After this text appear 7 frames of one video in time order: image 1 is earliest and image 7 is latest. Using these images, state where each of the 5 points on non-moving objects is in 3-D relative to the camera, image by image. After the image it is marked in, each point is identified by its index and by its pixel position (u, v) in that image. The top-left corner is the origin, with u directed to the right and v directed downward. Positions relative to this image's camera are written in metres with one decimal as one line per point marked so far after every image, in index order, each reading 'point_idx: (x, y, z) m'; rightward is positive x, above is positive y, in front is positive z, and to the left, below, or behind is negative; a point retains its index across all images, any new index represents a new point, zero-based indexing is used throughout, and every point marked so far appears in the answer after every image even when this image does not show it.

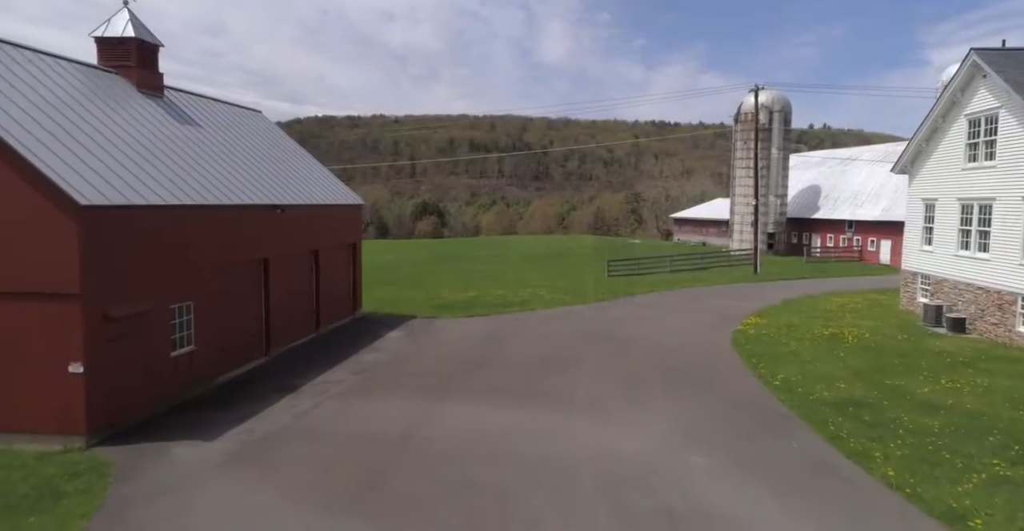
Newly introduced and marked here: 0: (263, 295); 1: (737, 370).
0: (-6.3, -0.8, +18.4) m
1: (+4.9, -2.3, +15.9) m
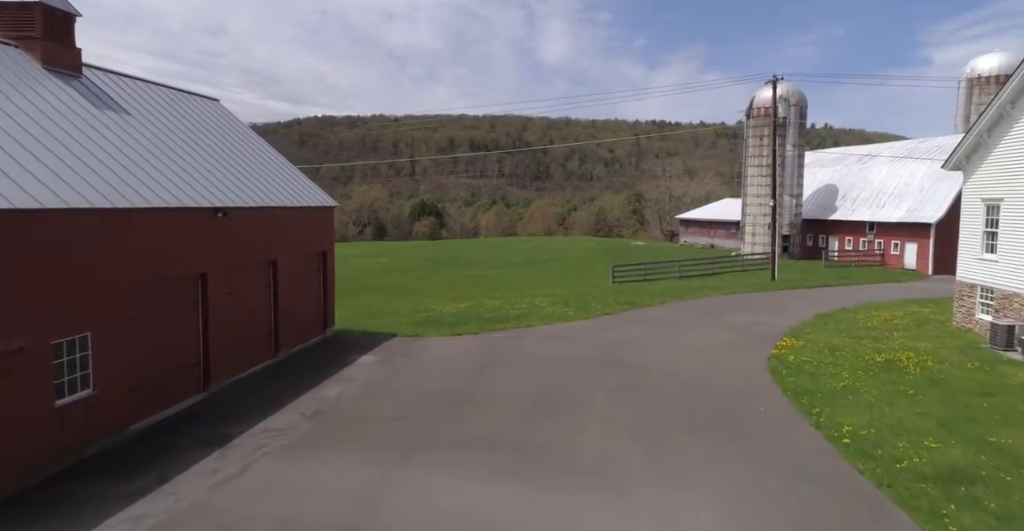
0: (-6.4, -1.1, +15.1) m
1: (+4.7, -2.6, +12.6) m
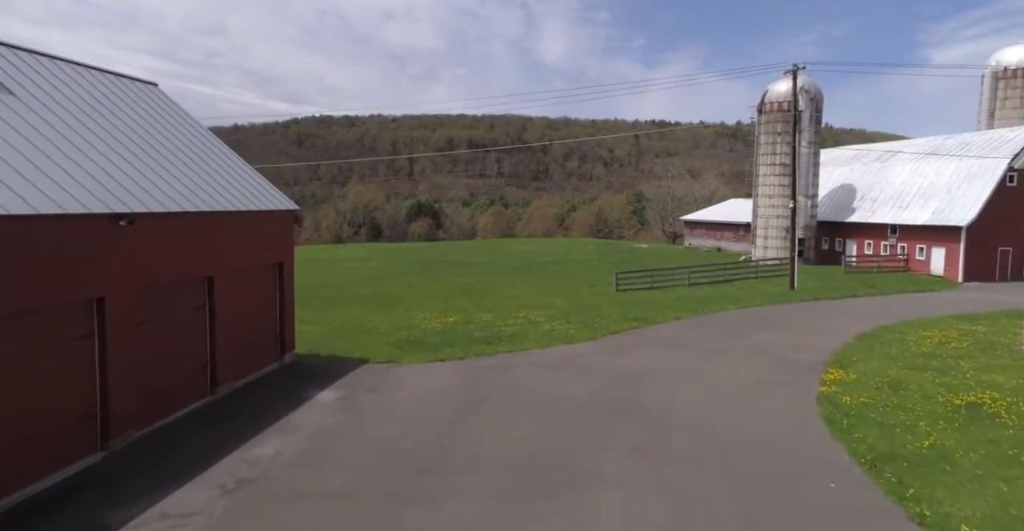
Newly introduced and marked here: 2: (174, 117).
0: (-6.7, -1.4, +11.7) m
1: (+4.5, -3.0, +9.2) m
2: (-8.4, +3.6, +18.3) m
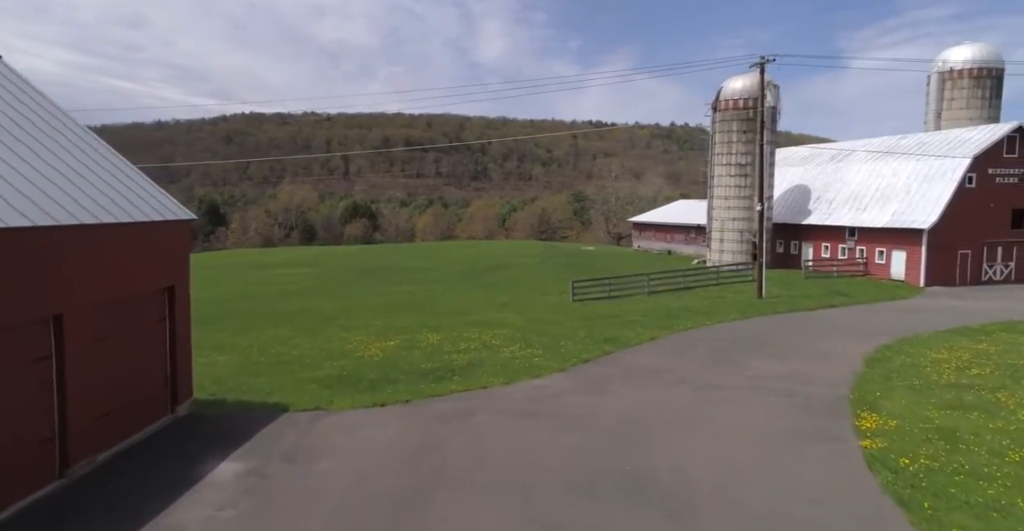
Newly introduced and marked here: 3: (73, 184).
0: (-6.9, -1.9, +7.6) m
1: (+4.4, -3.4, +6.1) m
2: (-9.3, +3.1, +14.0) m
3: (-7.3, +1.5, +12.4) m
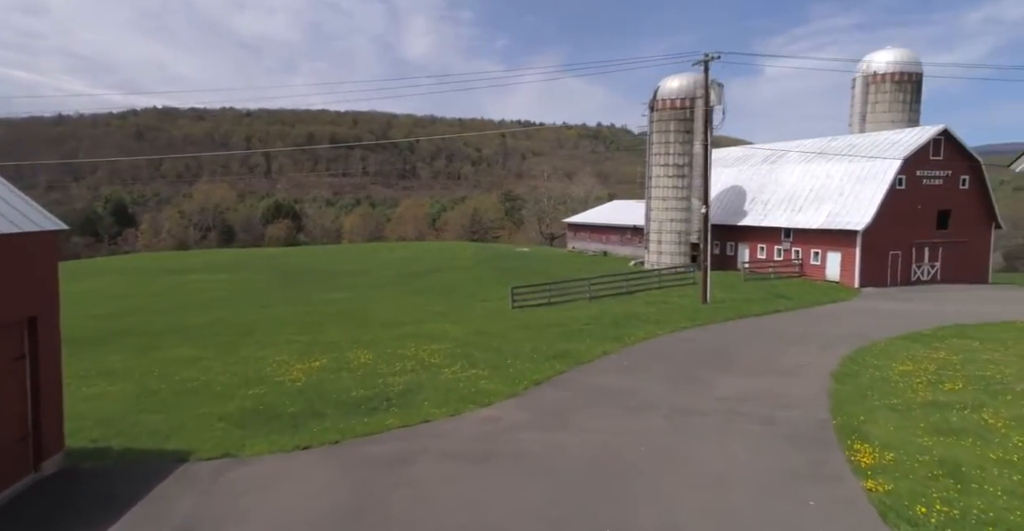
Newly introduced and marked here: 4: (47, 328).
0: (-7.1, -2.3, +4.9) m
1: (+4.4, -3.6, +4.5) m
2: (-10.1, +2.8, +11.0) m
3: (-8.0, +1.1, +9.6) m
4: (-7.4, -1.0, +11.8) m
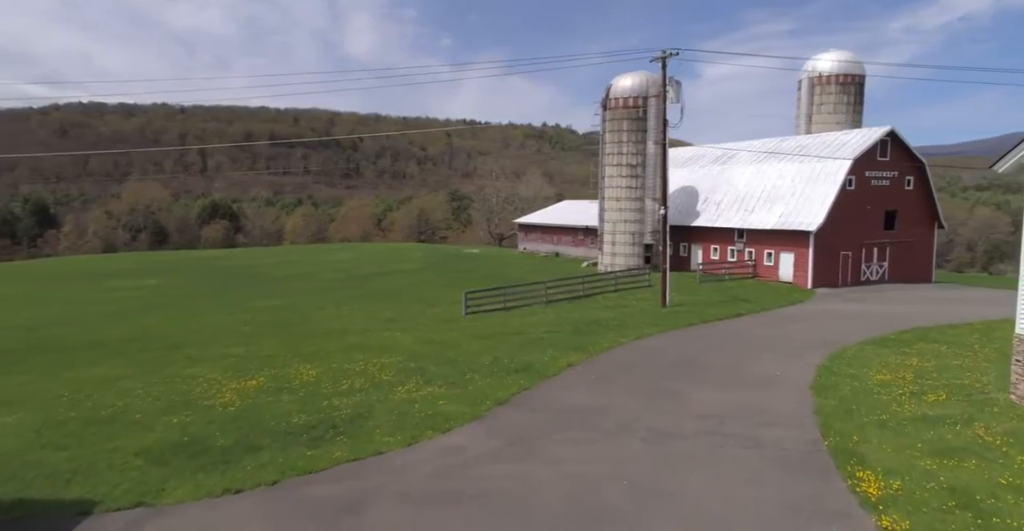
0: (-7.0, -2.5, +2.9) m
1: (+4.4, -3.8, +3.3) m
2: (-10.5, +2.5, +8.7) m
3: (-8.3, +0.9, +7.5) m
4: (-7.9, -1.2, +9.8) m
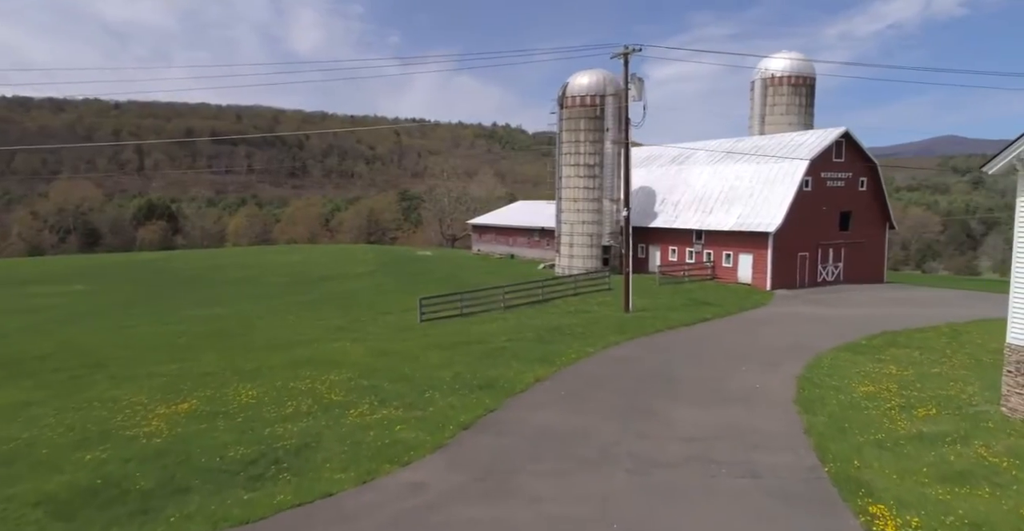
0: (-6.8, -2.7, +0.9) m
1: (+4.6, -3.9, +2.2) m
2: (-10.7, +2.3, +6.6) m
3: (-8.4, +0.7, +5.5) m
4: (-8.1, -1.4, +7.7) m
